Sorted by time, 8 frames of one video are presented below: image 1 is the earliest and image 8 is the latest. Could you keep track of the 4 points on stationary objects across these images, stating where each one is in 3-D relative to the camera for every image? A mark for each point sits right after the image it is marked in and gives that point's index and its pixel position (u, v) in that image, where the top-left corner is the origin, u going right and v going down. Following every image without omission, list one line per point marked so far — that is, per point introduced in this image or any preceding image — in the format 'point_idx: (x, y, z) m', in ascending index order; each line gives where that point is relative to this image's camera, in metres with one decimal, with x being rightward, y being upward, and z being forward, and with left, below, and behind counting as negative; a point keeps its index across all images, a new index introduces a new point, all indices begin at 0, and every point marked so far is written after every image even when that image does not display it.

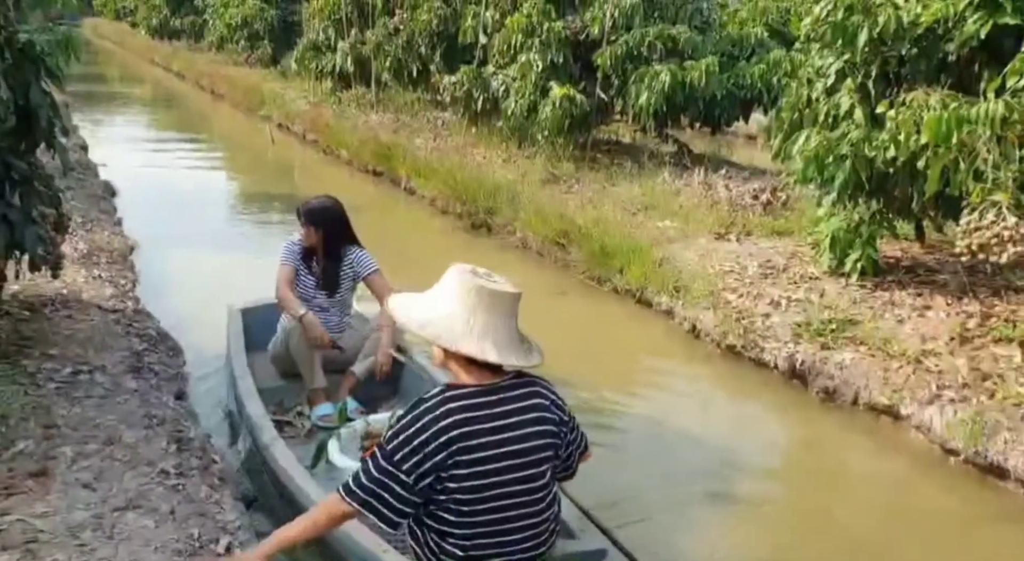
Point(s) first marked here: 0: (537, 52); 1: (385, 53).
0: (+0.3, +2.9, +11.8) m
1: (-2.2, +3.9, +15.7) m
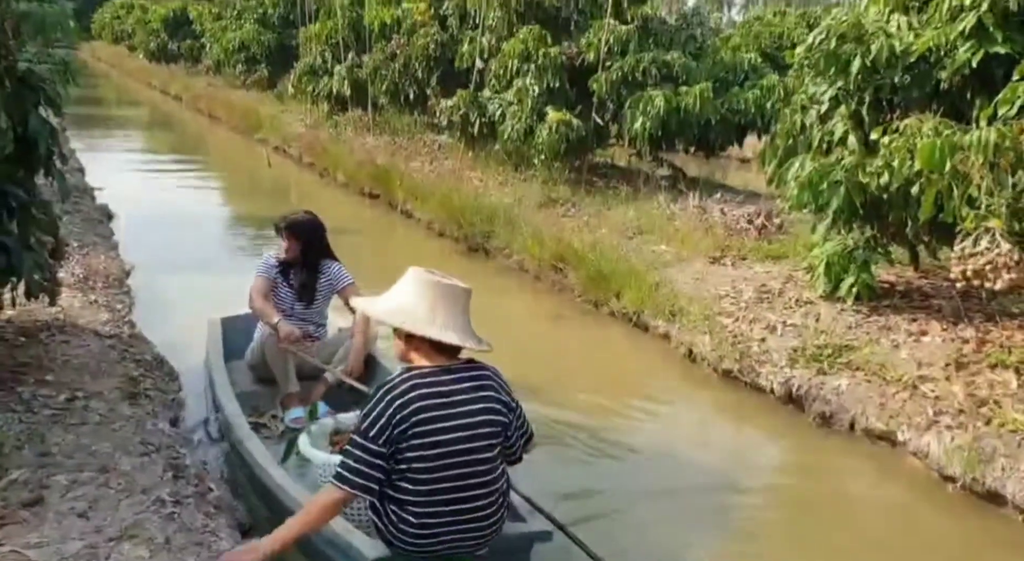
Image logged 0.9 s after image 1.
0: (+0.3, +2.6, +11.9) m
1: (-2.2, +3.5, +15.8) m
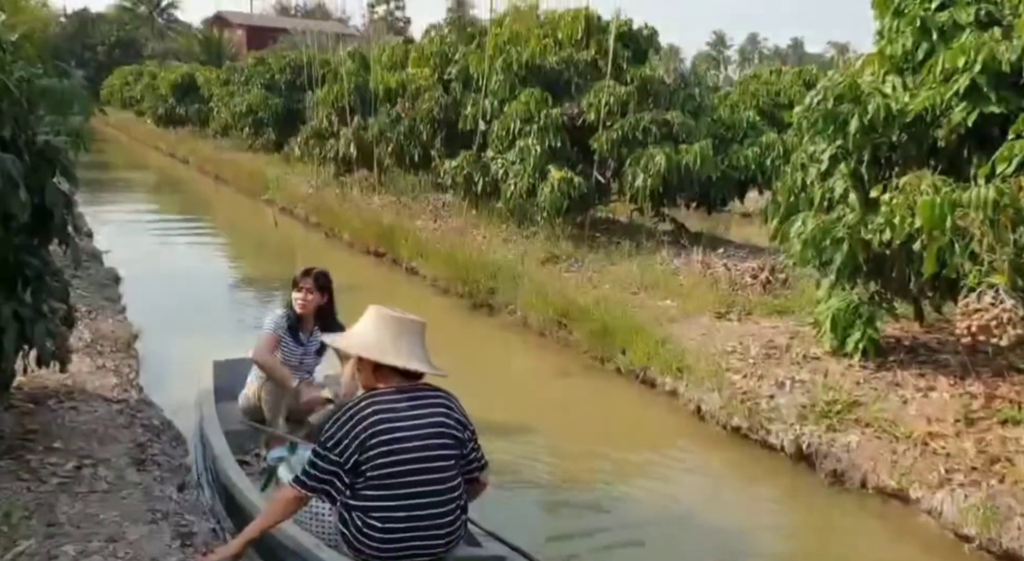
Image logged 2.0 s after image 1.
0: (+0.3, +1.9, +12.0) m
1: (-2.2, +2.5, +16.0) m
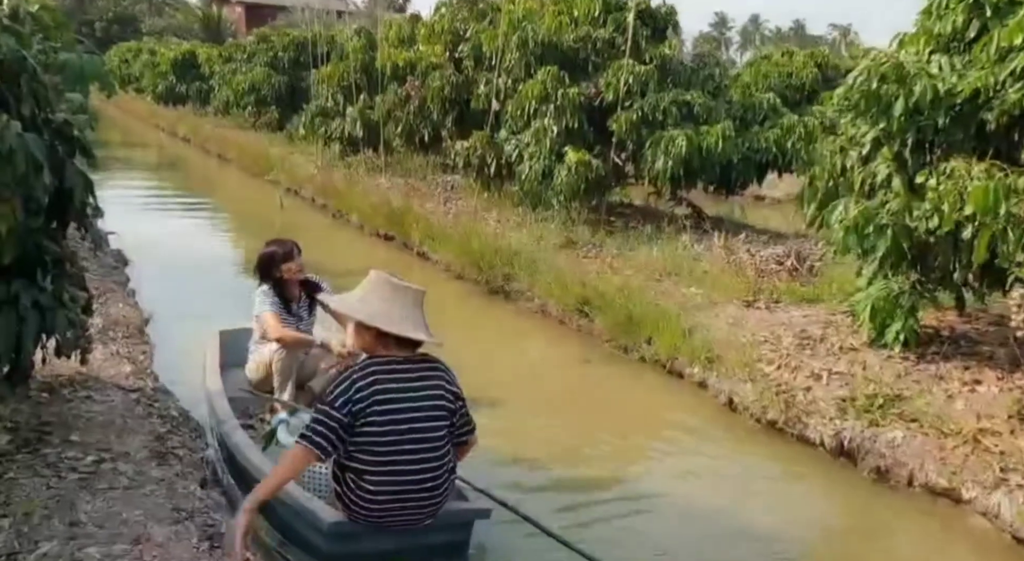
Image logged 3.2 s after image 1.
0: (+0.5, +2.1, +11.8) m
1: (-2.0, +2.8, +15.8) m
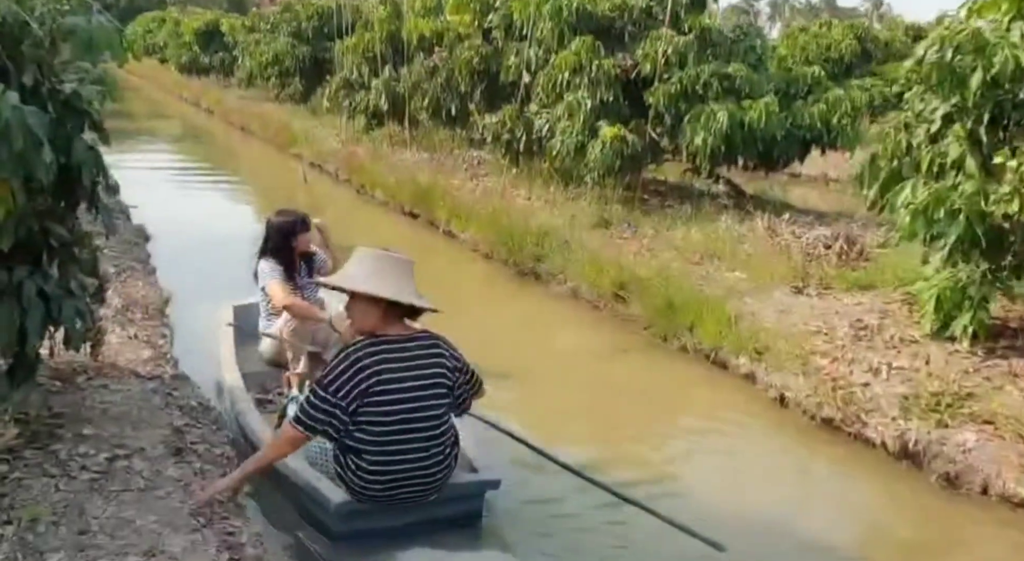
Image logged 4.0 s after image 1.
0: (+0.9, +2.3, +11.3) m
1: (-1.5, +3.2, +15.3) m
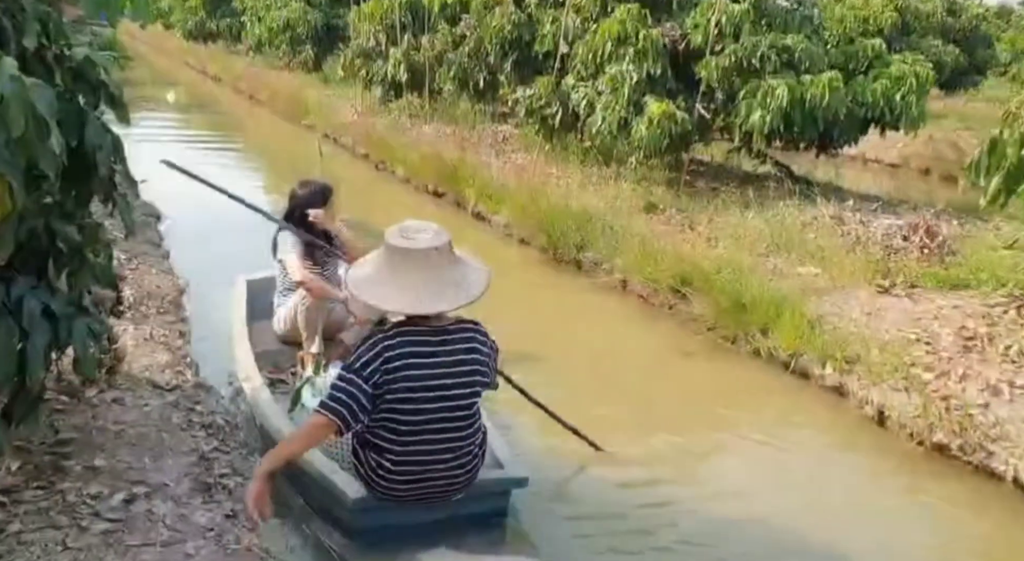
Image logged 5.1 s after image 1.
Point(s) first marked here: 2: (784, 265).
0: (+1.4, +2.5, +10.5) m
1: (-1.0, +3.5, +14.5) m
2: (+2.3, +0.1, +7.6) m
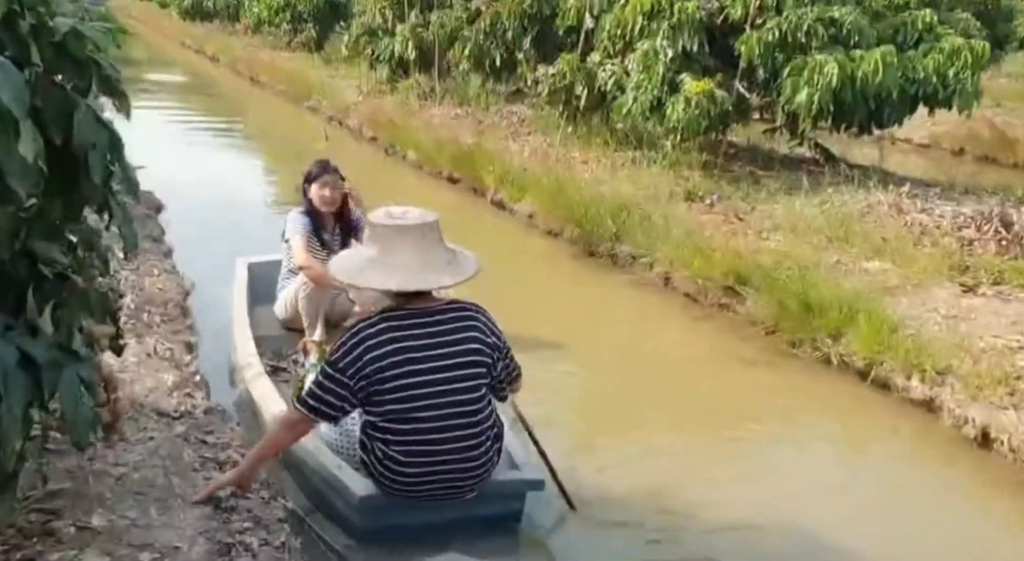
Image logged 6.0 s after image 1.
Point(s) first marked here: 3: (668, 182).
0: (+1.6, +2.6, +9.7) m
1: (-0.8, +3.6, +13.7) m
2: (+2.5, +0.2, +6.9) m
3: (+1.6, +1.0, +9.2) m
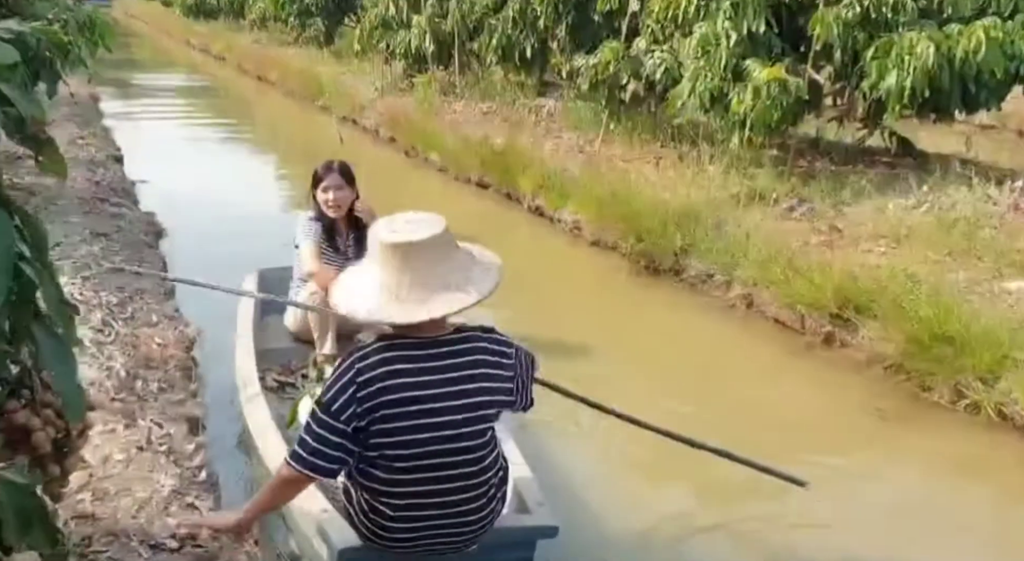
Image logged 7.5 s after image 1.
0: (+2.0, +2.4, +8.6) m
1: (-0.4, +3.4, +12.6) m
2: (+2.9, 0.0, +5.7) m
3: (+2.0, +0.9, +8.1) m
